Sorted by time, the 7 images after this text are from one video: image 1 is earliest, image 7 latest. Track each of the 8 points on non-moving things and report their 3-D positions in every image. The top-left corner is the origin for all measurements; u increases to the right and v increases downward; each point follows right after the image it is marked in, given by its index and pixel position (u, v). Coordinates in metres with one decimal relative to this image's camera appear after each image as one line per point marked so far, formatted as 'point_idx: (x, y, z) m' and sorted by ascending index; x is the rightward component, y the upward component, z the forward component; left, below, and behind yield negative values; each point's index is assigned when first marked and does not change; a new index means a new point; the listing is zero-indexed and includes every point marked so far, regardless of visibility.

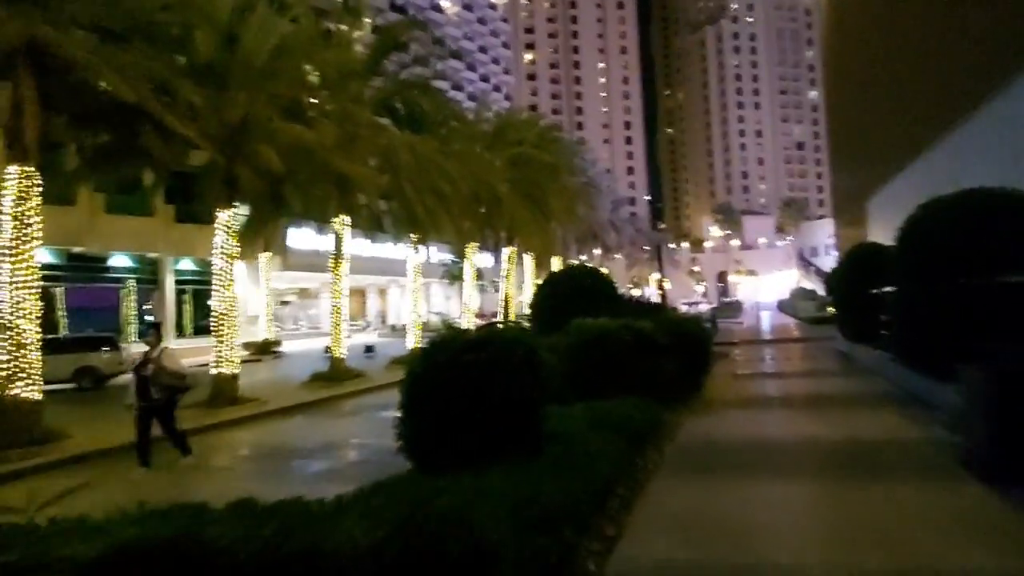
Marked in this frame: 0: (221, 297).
0: (-8.4, -0.2, +19.7) m
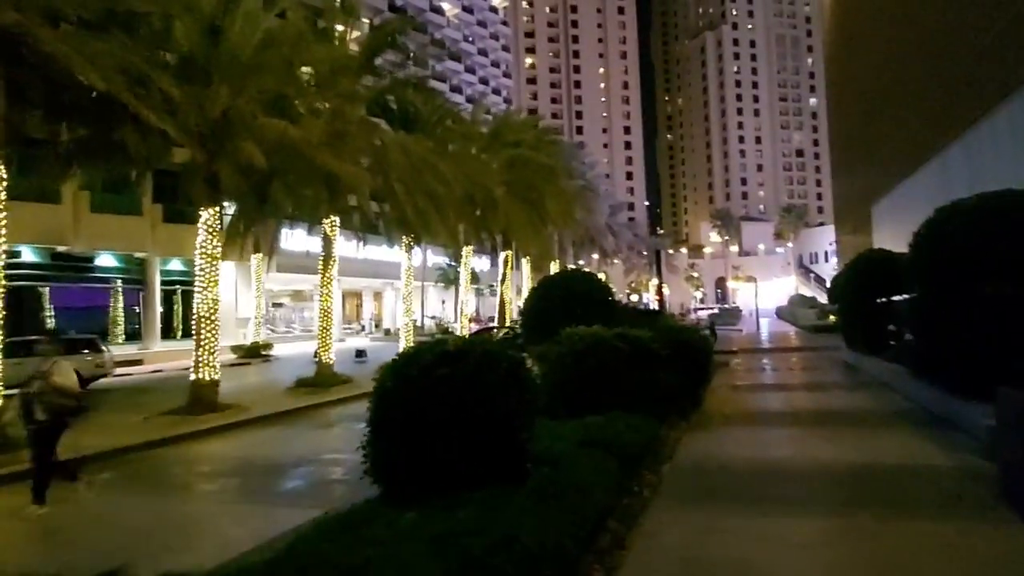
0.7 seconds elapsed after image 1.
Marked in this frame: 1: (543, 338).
0: (-8.6, -0.3, +18.9) m
1: (+0.6, -0.9, +12.7) m
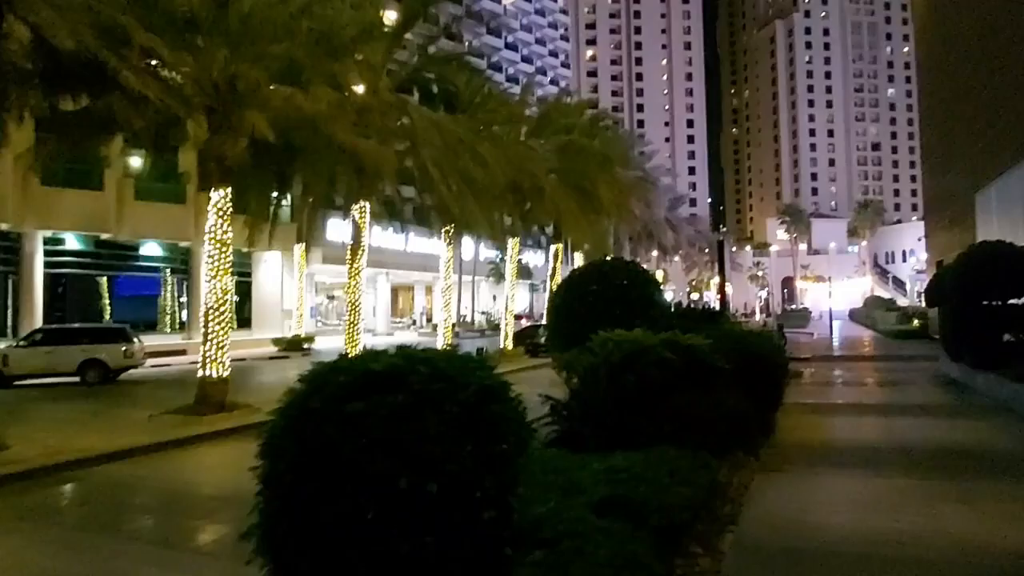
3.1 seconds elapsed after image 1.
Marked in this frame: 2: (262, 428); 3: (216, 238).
0: (-7.7, 0.0, +17.3) m
1: (+0.9, -0.8, +10.3) m
2: (-1.5, -0.9, +4.3) m
3: (-7.5, +1.3, +17.4) m
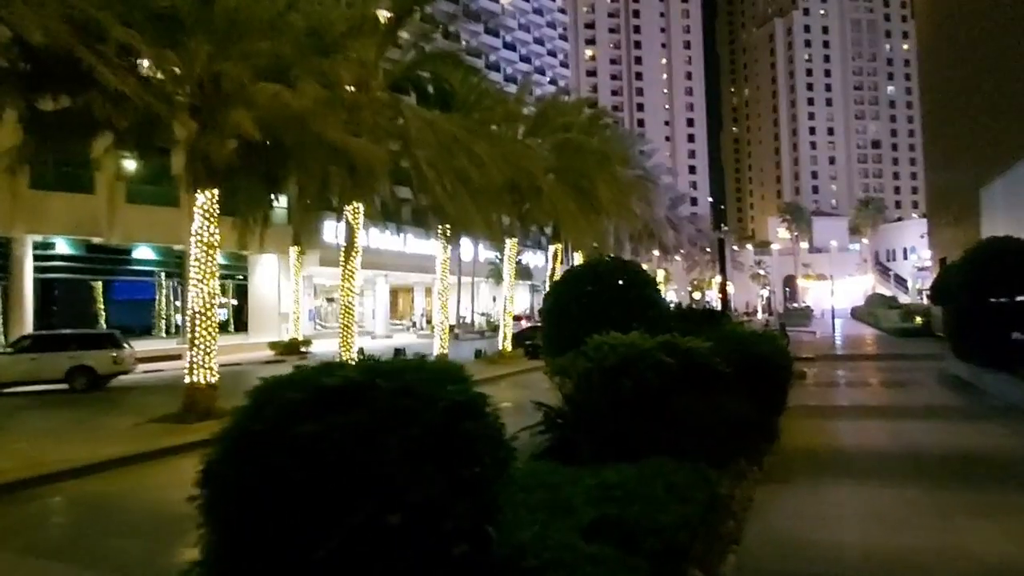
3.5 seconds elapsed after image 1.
0: (-7.8, -0.1, +16.8) m
1: (+0.8, -0.8, +9.9) m
2: (-1.7, -0.9, +3.8) m
3: (-7.7, +1.2, +17.0) m
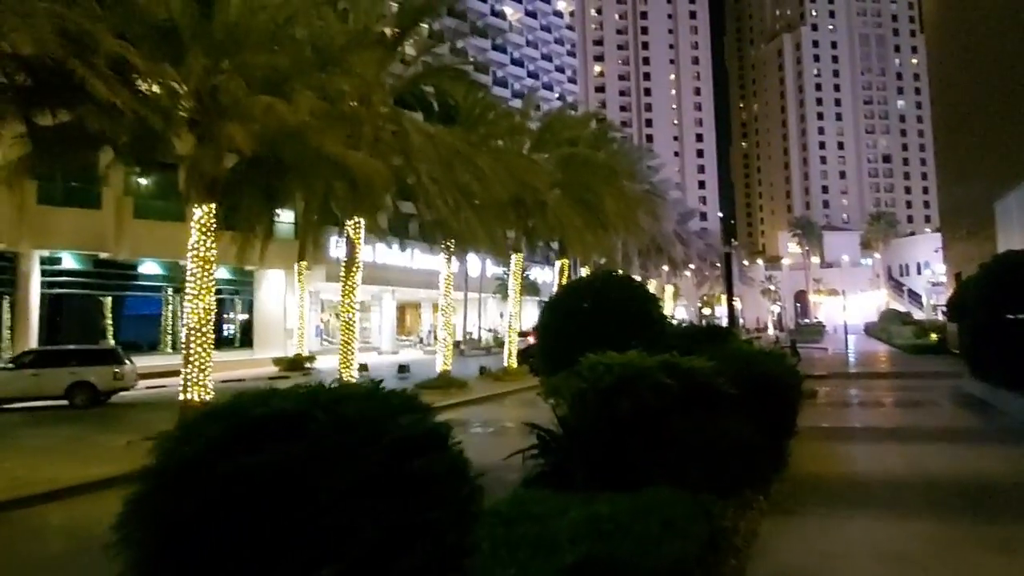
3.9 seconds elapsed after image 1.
0: (-7.8, -0.5, +16.6) m
1: (+0.7, -1.1, +9.4) m
2: (-1.8, -1.0, +3.4) m
3: (-7.7, +0.8, +16.7) m
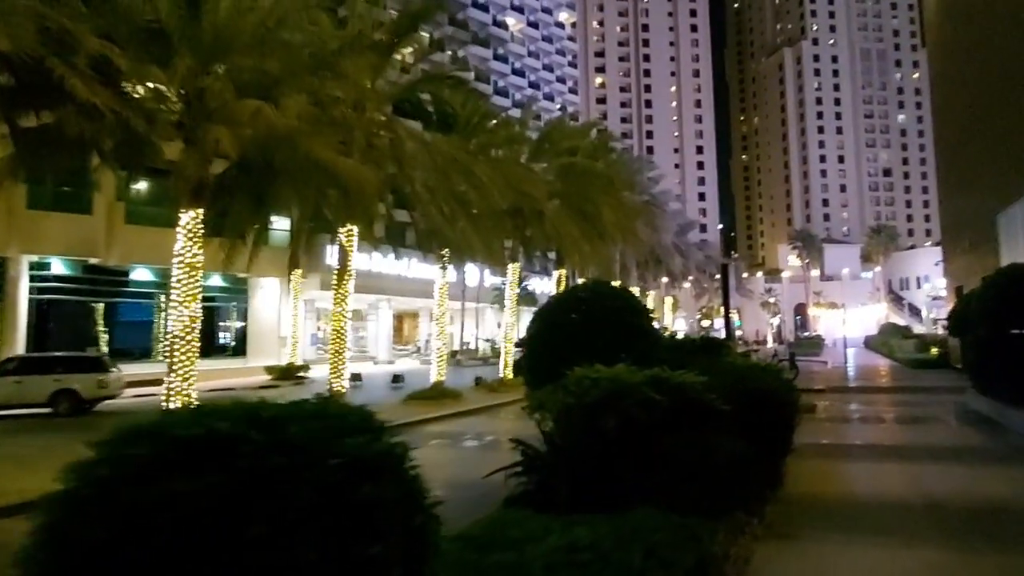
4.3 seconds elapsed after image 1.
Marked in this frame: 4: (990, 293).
0: (-7.9, -0.6, +16.2) m
1: (+0.5, -1.2, +9.0) m
2: (-2.0, -1.0, +3.0) m
3: (-7.8, +0.7, +16.4) m
4: (+12.1, -0.1, +17.3) m
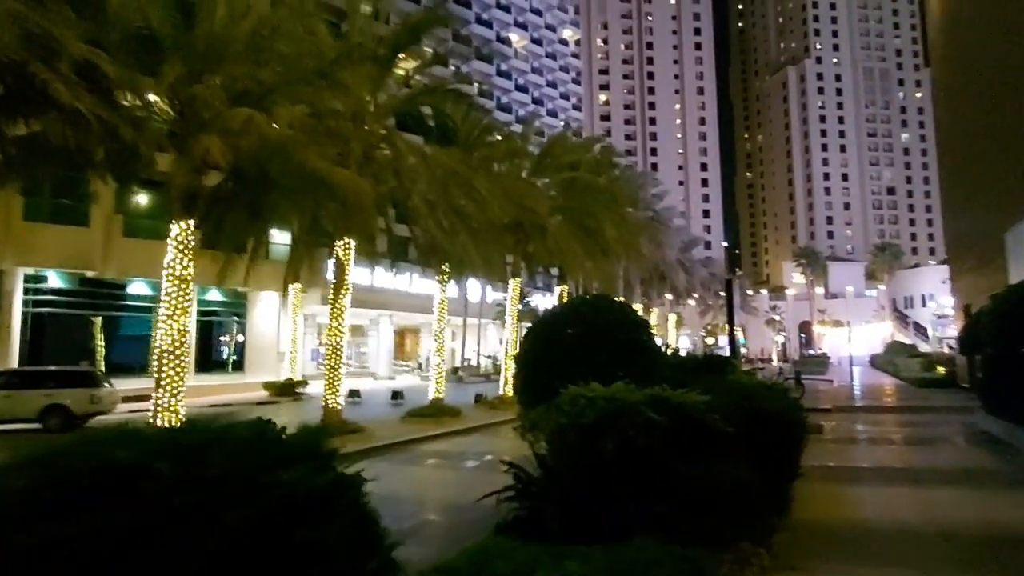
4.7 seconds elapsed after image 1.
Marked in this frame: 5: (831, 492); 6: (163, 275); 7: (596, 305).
0: (-8.0, -0.9, +15.8) m
1: (+0.4, -1.3, +8.6) m
2: (-2.2, -1.0, +2.6) m
3: (-7.9, +0.4, +16.0) m
4: (+12.1, -0.6, +16.8) m
5: (+4.7, -3.0, +10.1) m
6: (-8.2, +0.3, +16.0) m
7: (+1.1, -0.2, +9.0) m
